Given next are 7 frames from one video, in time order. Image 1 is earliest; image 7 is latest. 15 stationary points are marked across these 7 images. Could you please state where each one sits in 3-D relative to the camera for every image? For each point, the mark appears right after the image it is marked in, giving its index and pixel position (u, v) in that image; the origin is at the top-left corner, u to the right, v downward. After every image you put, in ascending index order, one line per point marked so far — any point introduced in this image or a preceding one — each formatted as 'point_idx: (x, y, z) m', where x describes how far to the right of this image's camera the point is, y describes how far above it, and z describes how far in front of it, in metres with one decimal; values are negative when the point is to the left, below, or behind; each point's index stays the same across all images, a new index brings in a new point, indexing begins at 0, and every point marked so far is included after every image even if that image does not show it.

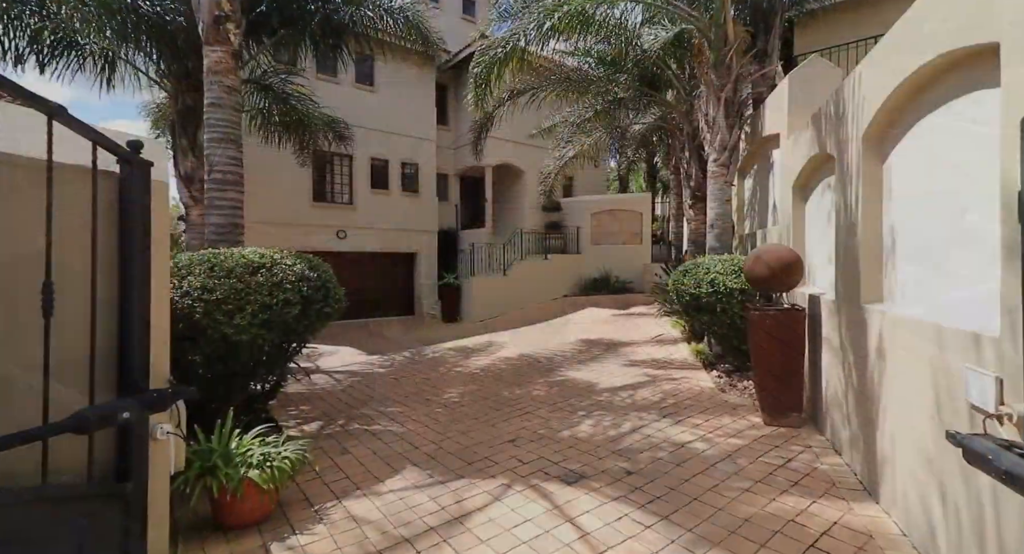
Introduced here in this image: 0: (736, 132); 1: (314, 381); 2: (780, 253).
0: (+3.5, +2.3, +7.5) m
1: (-3.4, -1.8, +8.0) m
2: (+2.7, +0.2, +4.8) m
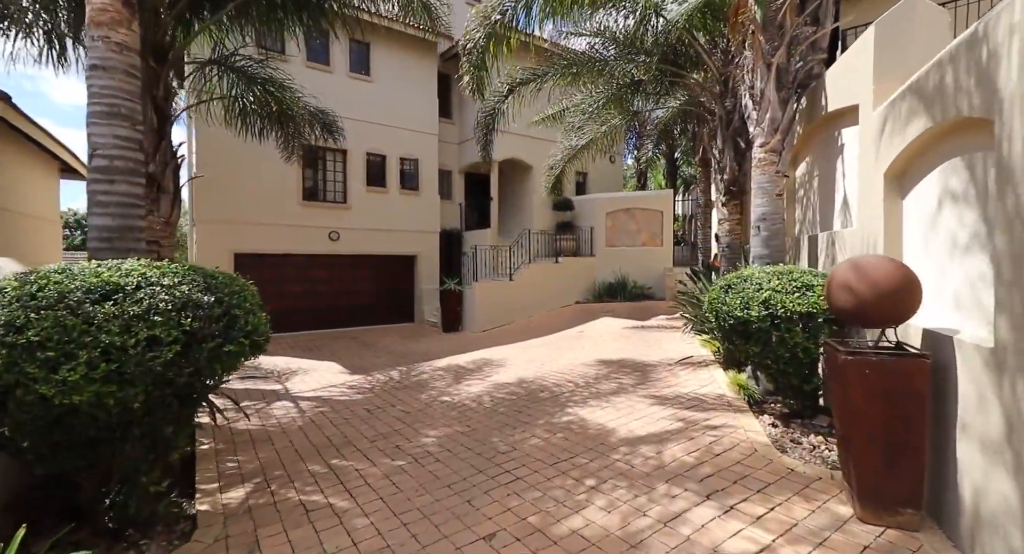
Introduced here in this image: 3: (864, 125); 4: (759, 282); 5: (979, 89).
0: (+3.5, +2.1, +6.0) m
1: (-3.4, -1.9, +6.7) m
2: (+2.5, 0.0, +3.3) m
3: (+3.6, +1.5, +4.8) m
4: (+2.6, -0.1, +5.0) m
5: (+3.0, +1.2, +3.0) m
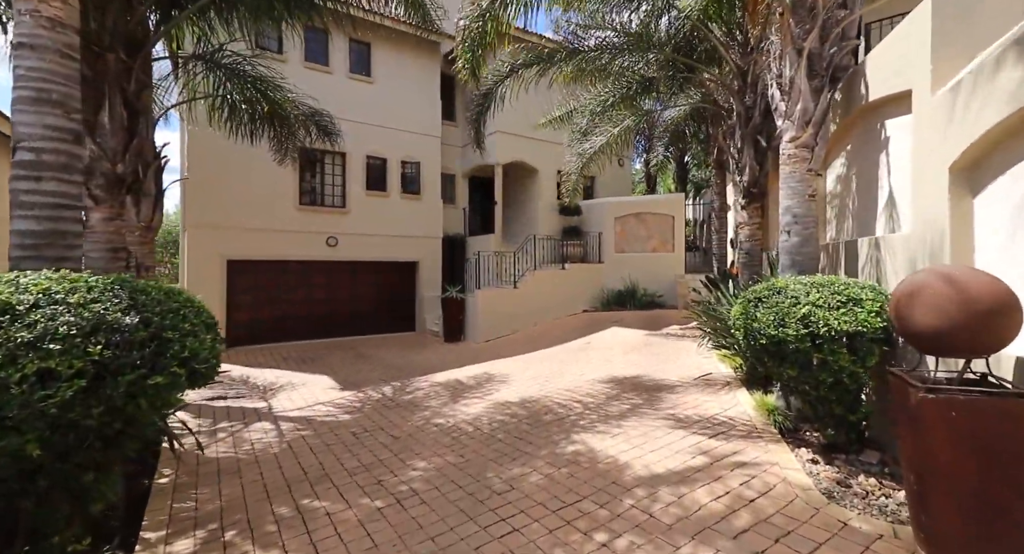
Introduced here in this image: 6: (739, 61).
0: (+3.5, +2.0, +5.3) m
1: (-3.4, -2.1, +6.1) m
2: (+2.5, -0.1, +2.7) m
3: (+3.5, +1.4, +4.1) m
4: (+2.6, -0.2, +4.4) m
5: (+2.9, +1.1, +2.3) m
6: (+4.2, +4.0, +8.7) m
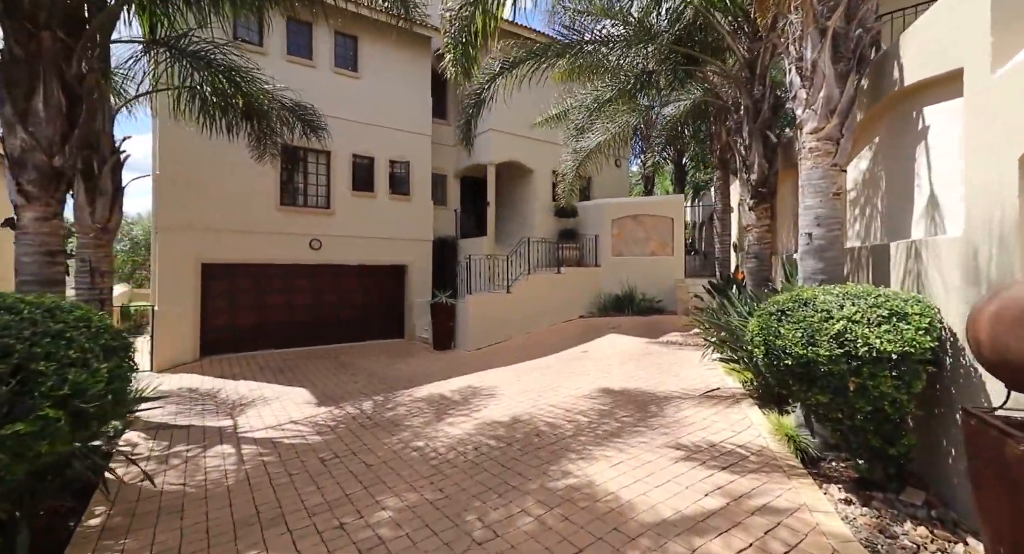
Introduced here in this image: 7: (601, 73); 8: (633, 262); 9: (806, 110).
0: (+3.4, +1.9, +4.7) m
1: (-3.6, -2.1, +5.5) m
2: (+2.4, -0.1, +2.0) m
3: (+3.4, +1.4, +3.5) m
4: (+2.5, -0.2, +3.8) m
5: (+2.8, +1.0, +1.7) m
6: (+4.0, +3.9, +8.1) m
7: (+1.8, +4.2, +9.7) m
8: (+3.8, +0.4, +14.7) m
9: (+3.1, +1.7, +4.9) m
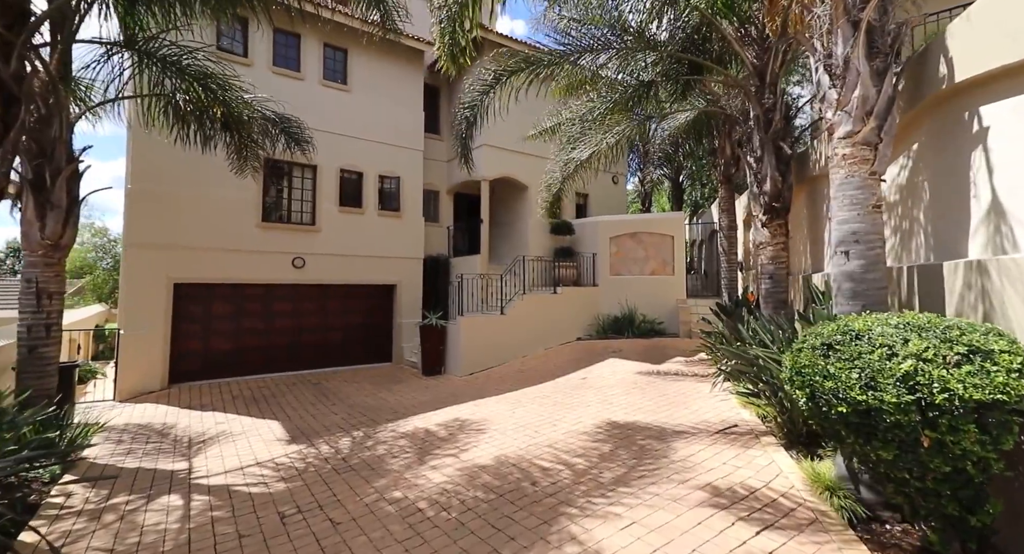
0: (+3.3, +1.7, +4.1) m
1: (-3.6, -2.4, +4.7) m
2: (+2.3, -0.2, +1.4) m
3: (+3.4, +1.2, +2.9) m
4: (+2.4, -0.4, +3.1) m
5: (+2.8, +0.9, +1.1) m
6: (+3.9, +3.5, +7.6) m
7: (+1.7, +3.8, +9.2) m
8: (+3.6, -0.2, +14.1) m
9: (+3.0, +1.5, +4.4) m
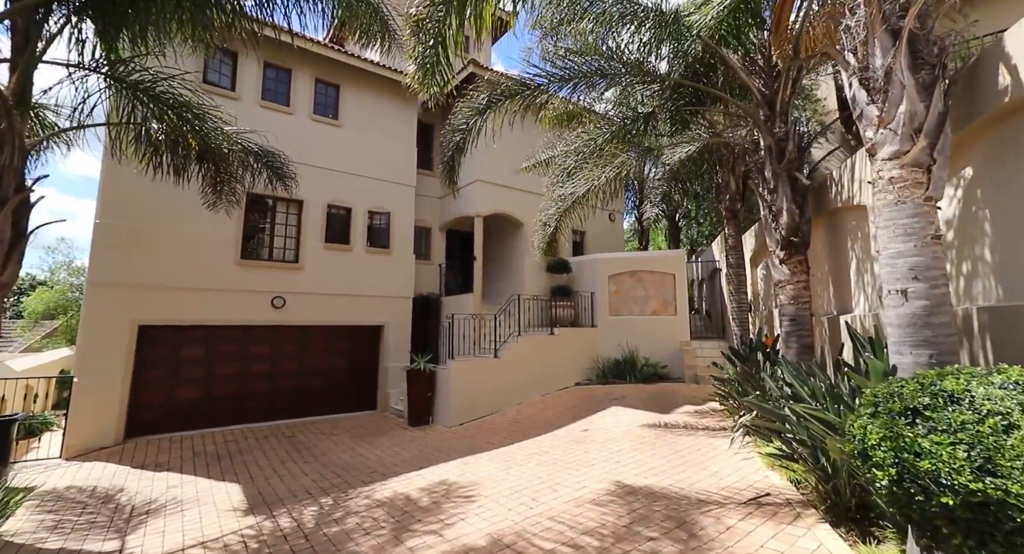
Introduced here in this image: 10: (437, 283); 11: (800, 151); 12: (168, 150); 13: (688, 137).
0: (+3.2, +1.4, +3.6) m
1: (-3.7, -2.7, +3.7) m
2: (+2.3, -0.3, +0.7) m
3: (+3.3, +1.0, +2.3) m
4: (+2.4, -0.7, +2.4) m
5: (+2.7, +0.9, +0.5) m
6: (+3.8, +2.9, +7.2) m
7: (+1.6, +3.1, +8.8) m
8: (+3.5, -1.3, +13.4) m
9: (+3.0, +1.2, +3.8) m
10: (-2.4, -0.2, +15.2) m
11: (+4.3, +1.9, +7.1) m
12: (-5.9, +2.2, +8.1) m
13: (+3.6, +2.9, +9.6) m
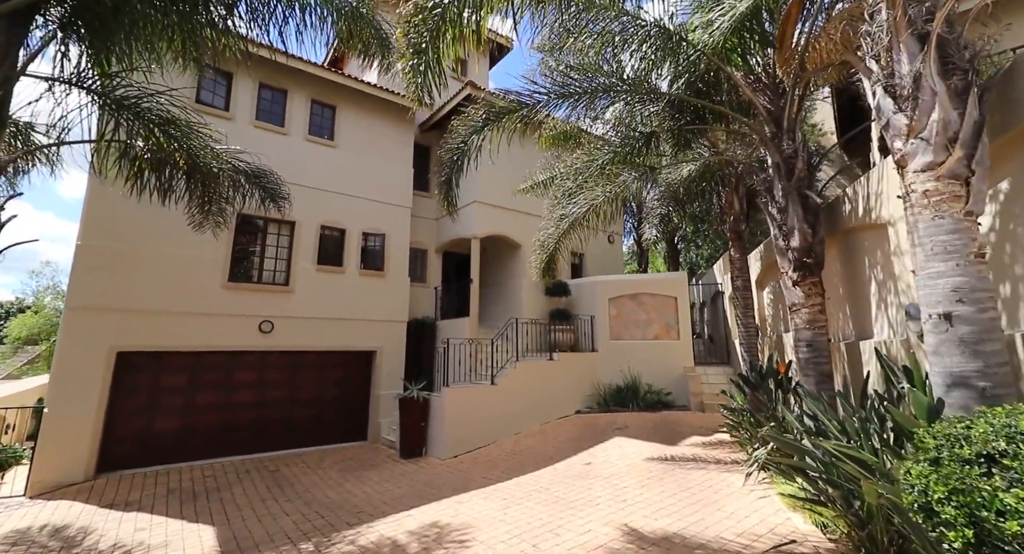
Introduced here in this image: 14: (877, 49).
0: (+3.2, +1.2, +3.3) m
1: (-3.7, -2.9, +3.2) m
2: (+2.3, -0.3, +0.3) m
3: (+3.3, +0.9, +2.0) m
4: (+2.4, -0.8, +2.0) m
5: (+2.8, +0.9, +0.2) m
6: (+3.8, +2.6, +7.0) m
7: (+1.6, +2.6, +8.6) m
8: (+3.4, -1.9, +12.9) m
9: (+2.9, +1.0, +3.5) m
10: (-2.5, -0.9, +14.8) m
11: (+4.3, +1.6, +6.8) m
12: (-6.0, +1.8, +7.8) m
13: (+3.6, +2.4, +9.4) m
14: (+3.0, +1.9, +3.9) m
